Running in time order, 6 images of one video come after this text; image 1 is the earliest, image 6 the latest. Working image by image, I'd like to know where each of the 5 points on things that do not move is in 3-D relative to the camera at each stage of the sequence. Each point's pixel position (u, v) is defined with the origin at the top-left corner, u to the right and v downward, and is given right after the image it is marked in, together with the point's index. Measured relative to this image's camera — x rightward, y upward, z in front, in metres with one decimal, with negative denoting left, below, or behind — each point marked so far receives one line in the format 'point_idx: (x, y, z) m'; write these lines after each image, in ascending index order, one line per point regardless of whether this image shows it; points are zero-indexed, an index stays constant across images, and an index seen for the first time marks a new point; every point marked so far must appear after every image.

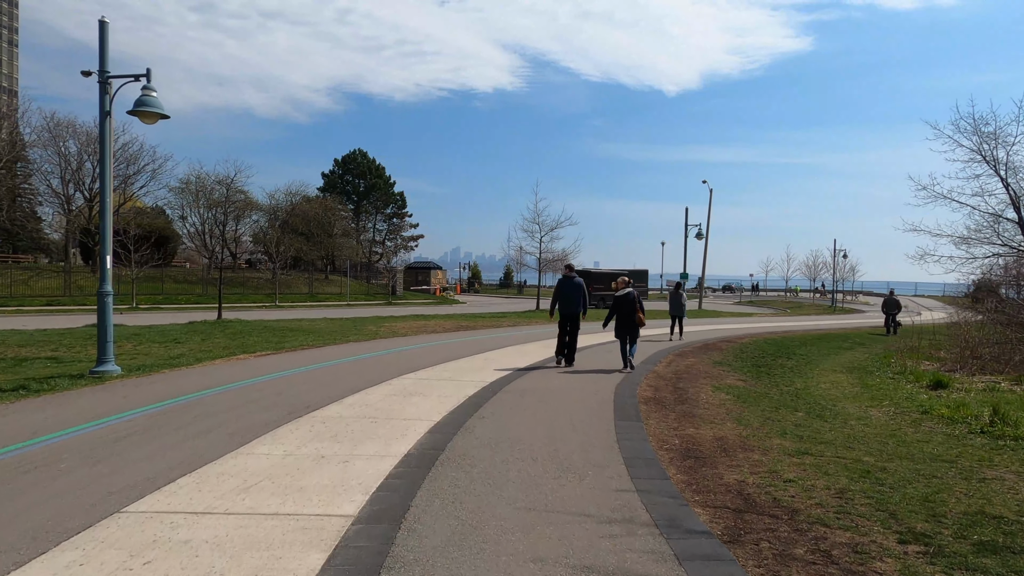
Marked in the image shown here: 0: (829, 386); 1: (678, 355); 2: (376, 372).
0: (+6.3, -2.0, +13.2) m
1: (+3.8, -1.5, +15.1) m
2: (-2.4, -1.5, +11.8) m
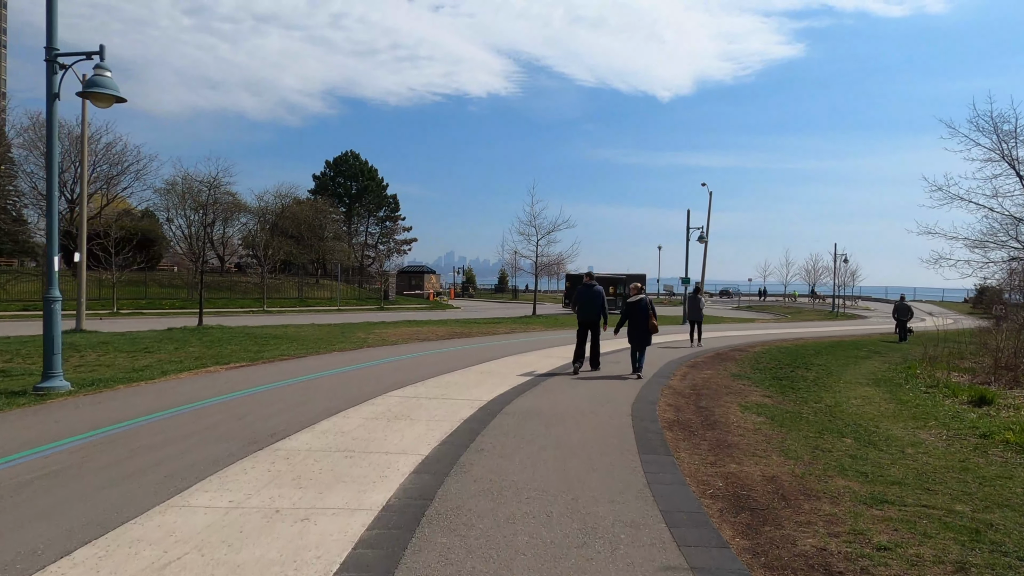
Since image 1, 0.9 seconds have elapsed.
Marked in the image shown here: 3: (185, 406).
0: (+6.3, -2.1, +11.9) m
1: (+3.8, -1.7, +13.9) m
2: (-2.4, -1.6, +10.5) m
3: (-4.3, -1.6, +8.7) m
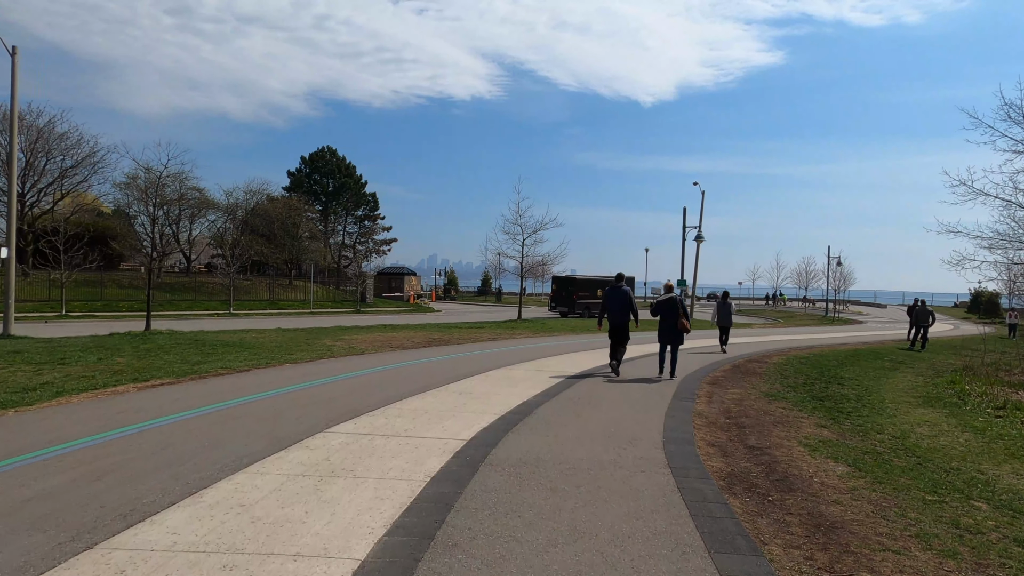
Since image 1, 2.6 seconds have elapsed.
0: (+6.1, -2.1, +9.6) m
1: (+3.5, -1.7, +11.5) m
2: (-2.5, -1.6, +8.0) m
3: (-4.4, -1.5, +6.1) m
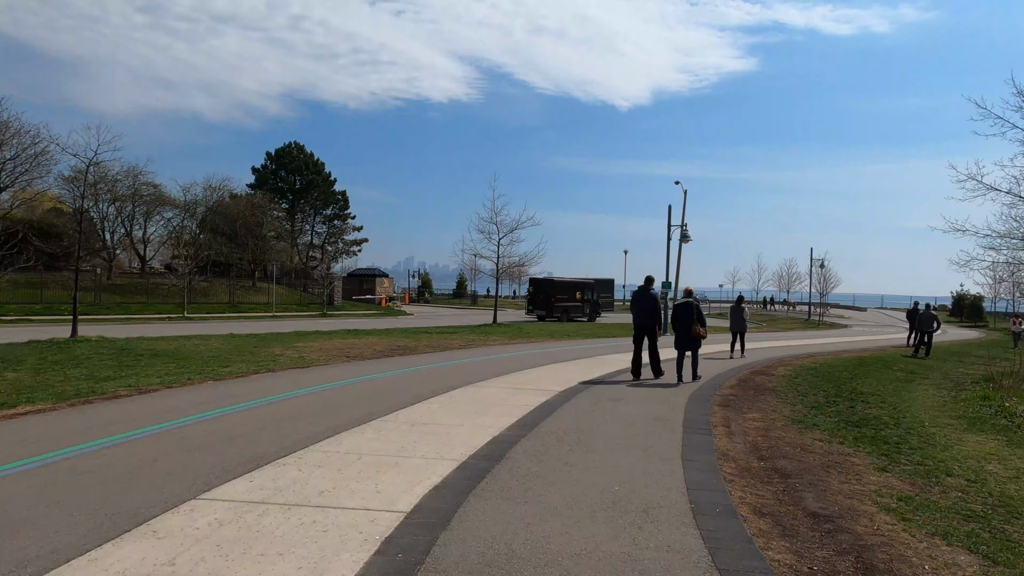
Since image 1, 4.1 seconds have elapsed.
0: (+5.7, -2.1, +7.7) m
1: (+3.1, -1.7, +9.5) m
2: (-2.9, -1.6, +5.7) m
3: (-4.7, -1.5, +3.8) m
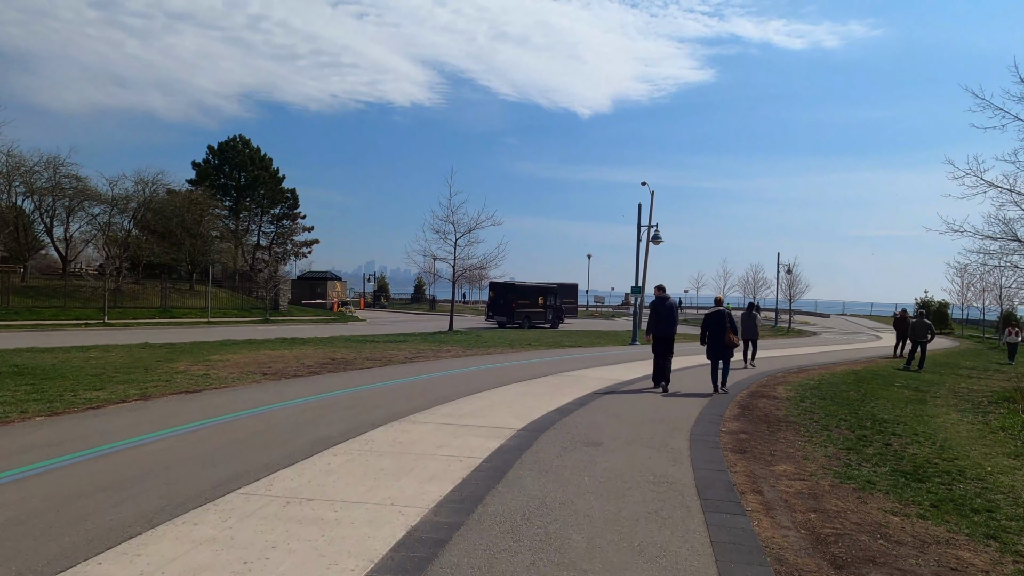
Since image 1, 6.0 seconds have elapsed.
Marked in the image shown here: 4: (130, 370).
0: (+5.2, -2.2, +5.3) m
1: (+2.4, -1.8, +6.9) m
2: (-3.3, -1.6, +2.9) m
3: (-4.9, -1.5, +0.8) m
4: (-8.5, -1.9, +14.7) m
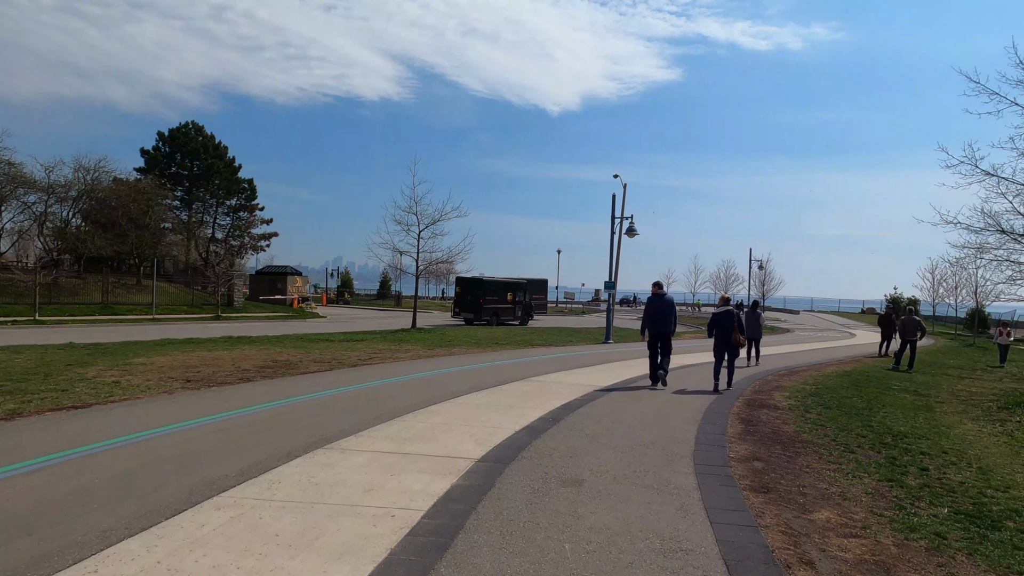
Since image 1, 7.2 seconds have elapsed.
0: (+4.9, -2.1, +3.8) m
1: (+2.1, -1.7, +5.3) m
2: (-3.4, -1.5, +1.0) m
3: (-5.0, -1.4, -1.2) m
4: (-9.2, -1.7, +12.6) m
